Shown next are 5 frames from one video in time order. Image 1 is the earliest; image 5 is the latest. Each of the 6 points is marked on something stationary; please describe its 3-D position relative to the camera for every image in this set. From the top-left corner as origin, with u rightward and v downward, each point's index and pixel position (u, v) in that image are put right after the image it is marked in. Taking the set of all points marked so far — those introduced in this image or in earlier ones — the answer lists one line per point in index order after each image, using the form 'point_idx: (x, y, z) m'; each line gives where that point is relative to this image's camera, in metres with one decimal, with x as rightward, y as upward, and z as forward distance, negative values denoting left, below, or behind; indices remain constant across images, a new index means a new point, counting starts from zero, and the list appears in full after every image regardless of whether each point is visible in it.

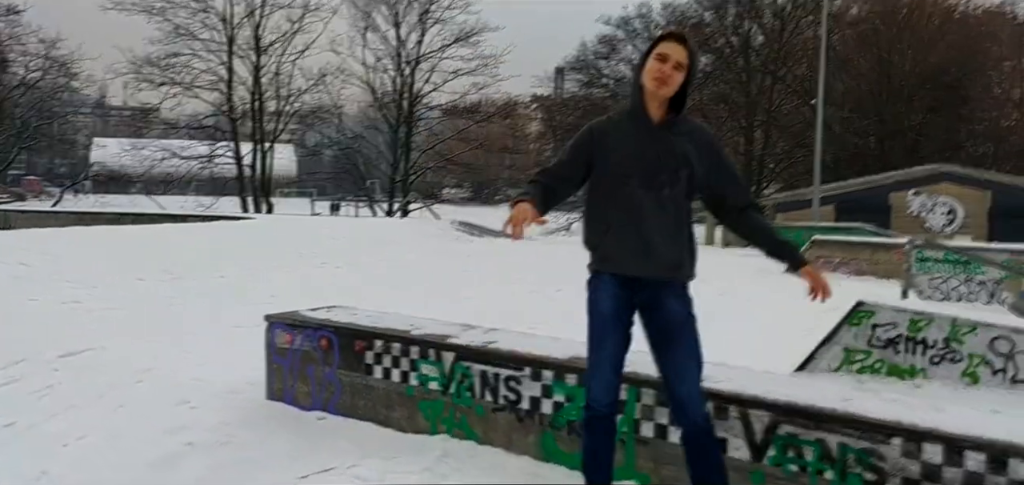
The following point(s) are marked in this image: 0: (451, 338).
0: (-0.4, -0.6, +4.7) m
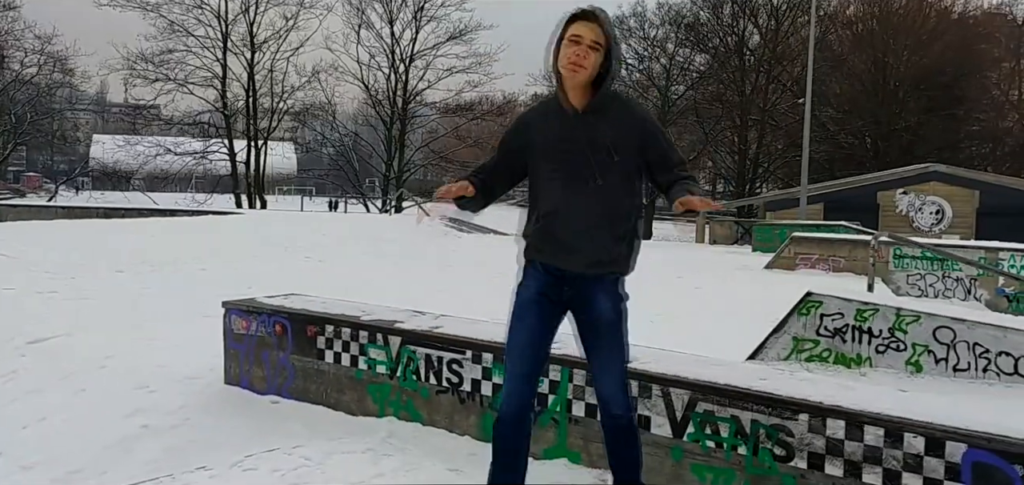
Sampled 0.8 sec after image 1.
0: (-0.7, -0.5, +4.8) m
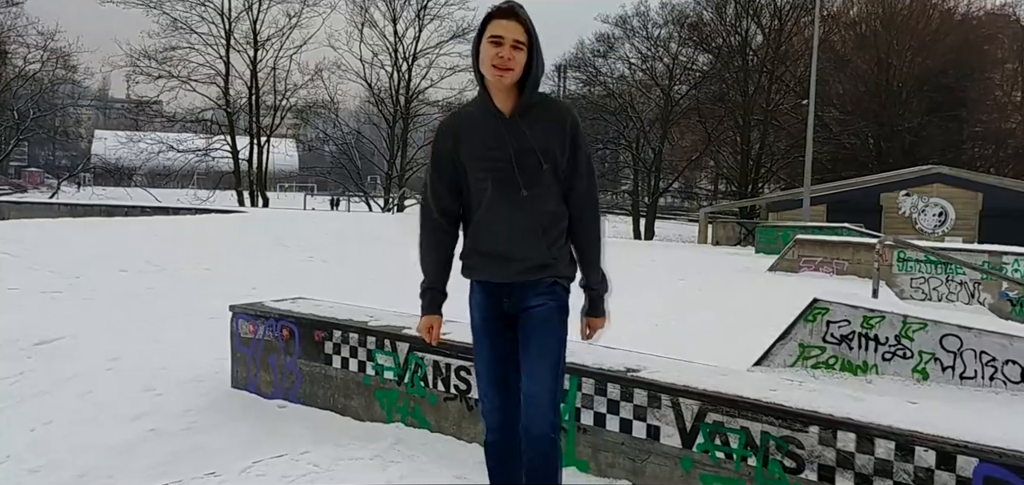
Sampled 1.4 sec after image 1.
0: (-0.6, -0.5, +4.8) m
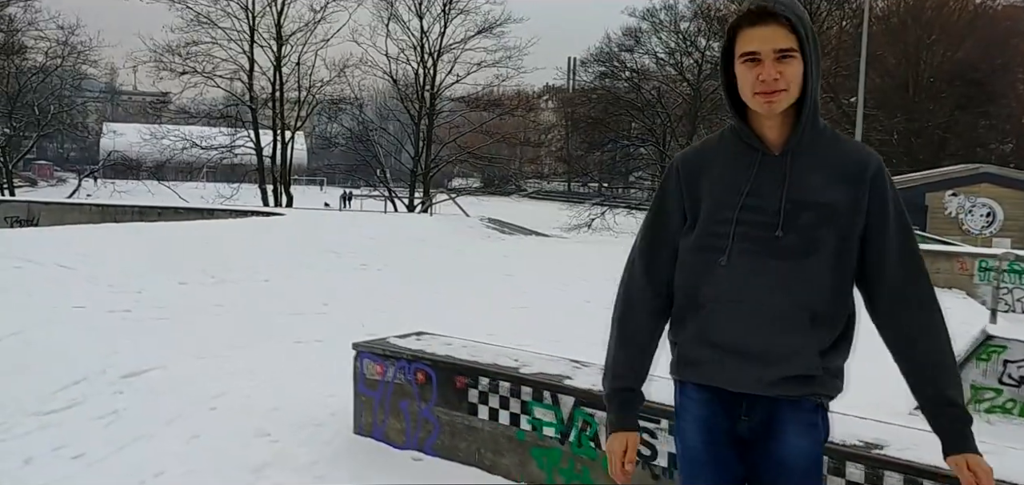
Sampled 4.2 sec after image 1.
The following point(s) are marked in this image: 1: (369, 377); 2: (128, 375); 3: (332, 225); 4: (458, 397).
0: (+0.3, -0.7, +4.3) m
1: (-0.9, -0.8, +4.9) m
2: (-3.0, -1.0, +6.1) m
3: (-4.0, +0.5, +17.7) m
4: (-0.3, -0.9, +4.5) m
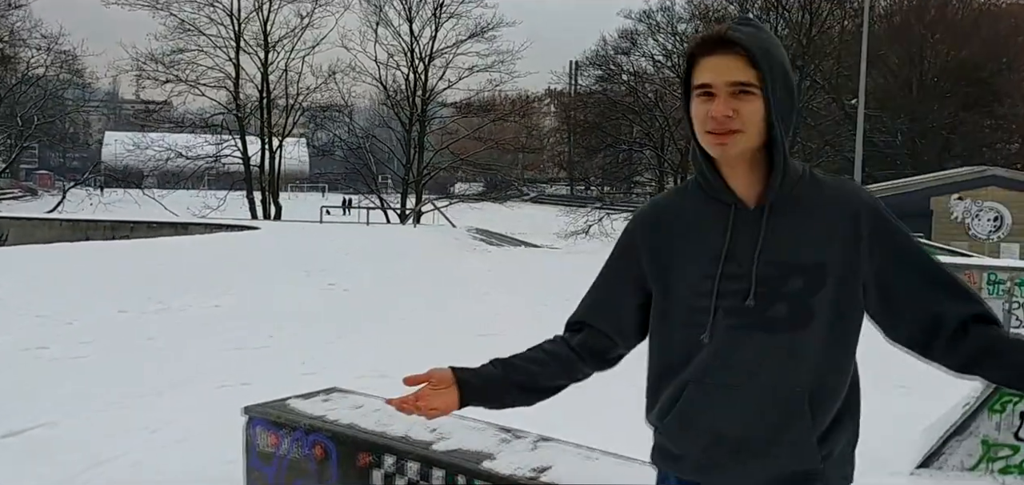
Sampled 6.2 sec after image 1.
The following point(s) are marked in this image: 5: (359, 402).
0: (-0.1, -1.0, +3.4) m
1: (-1.3, -1.1, +4.1) m
2: (-3.4, -1.3, +5.3) m
3: (-4.4, +0.1, +16.9) m
4: (-0.7, -1.1, +3.7) m
5: (-0.8, -0.9, +4.2) m
